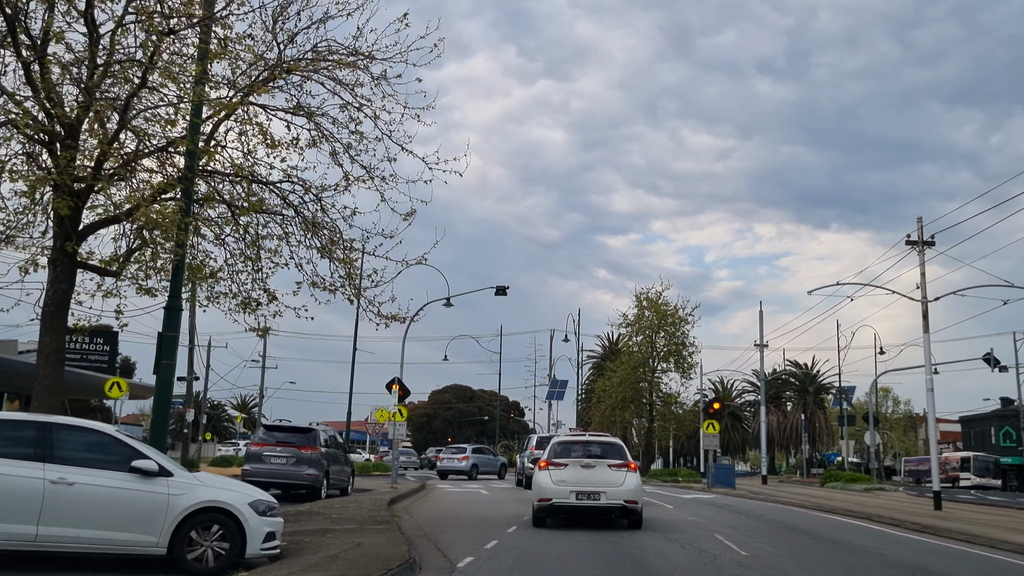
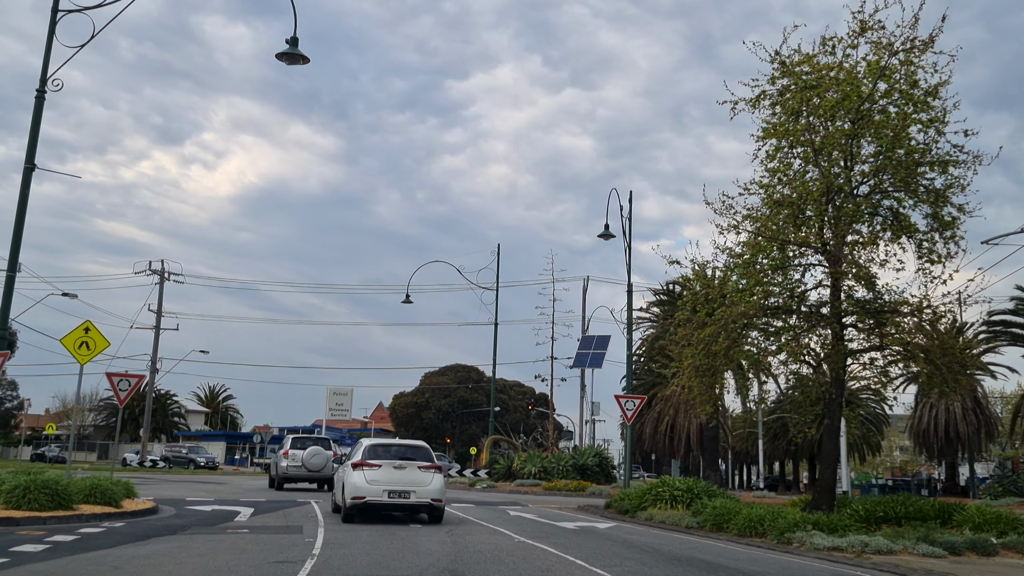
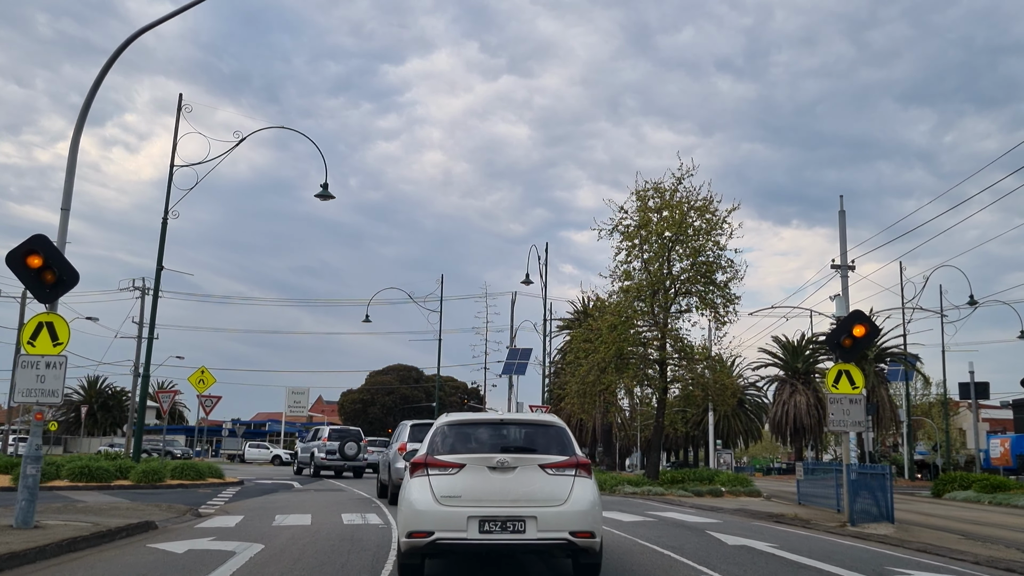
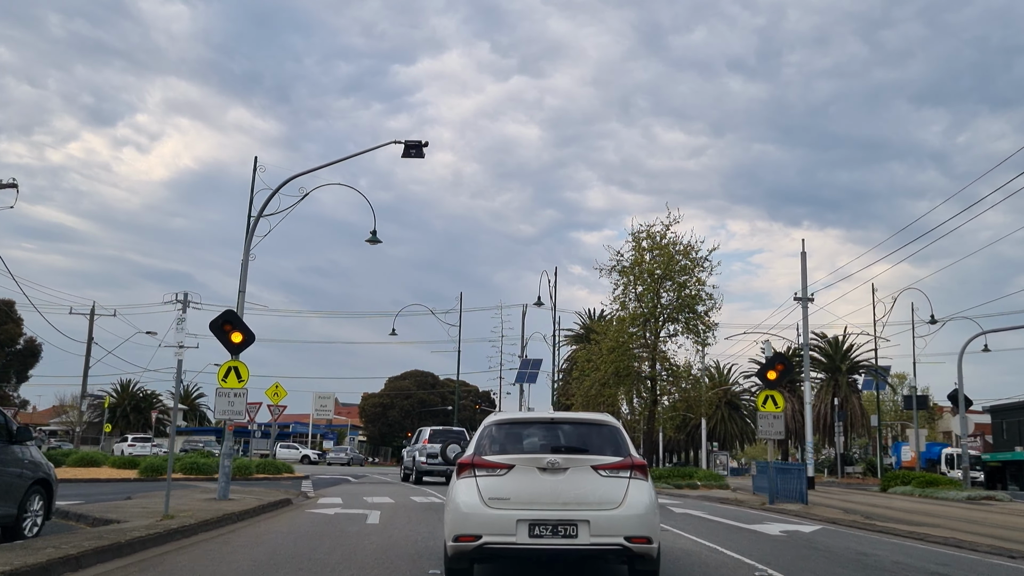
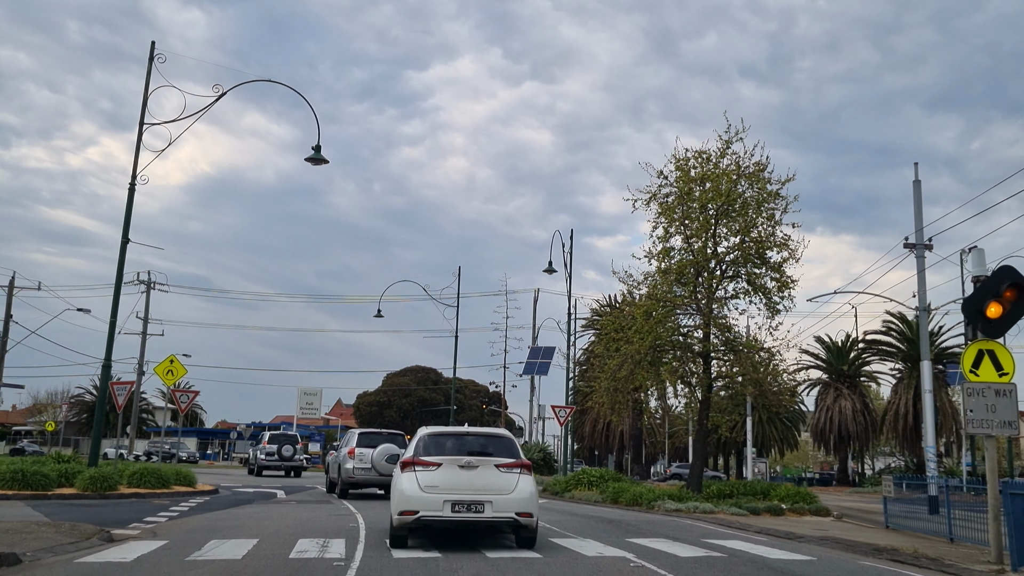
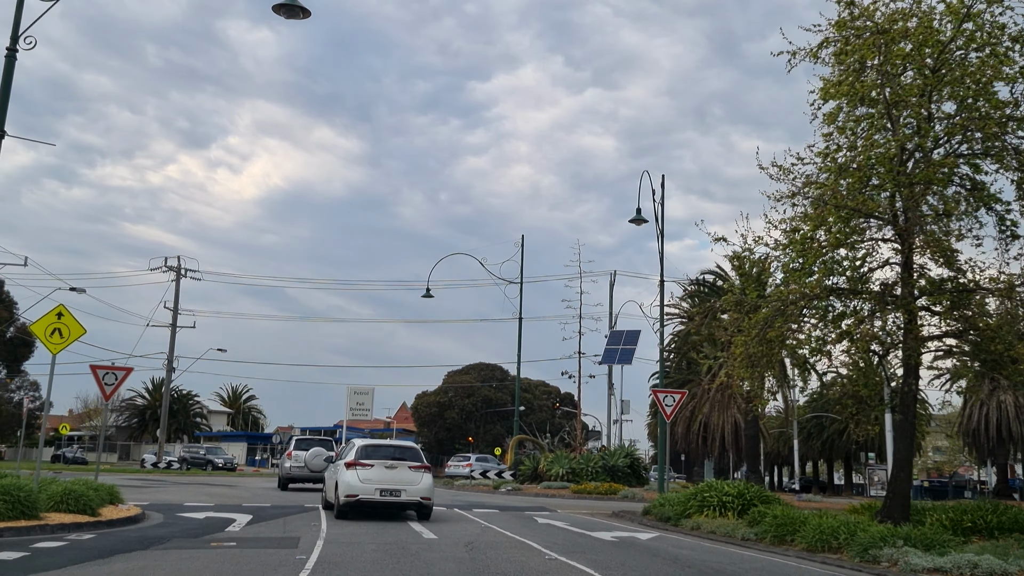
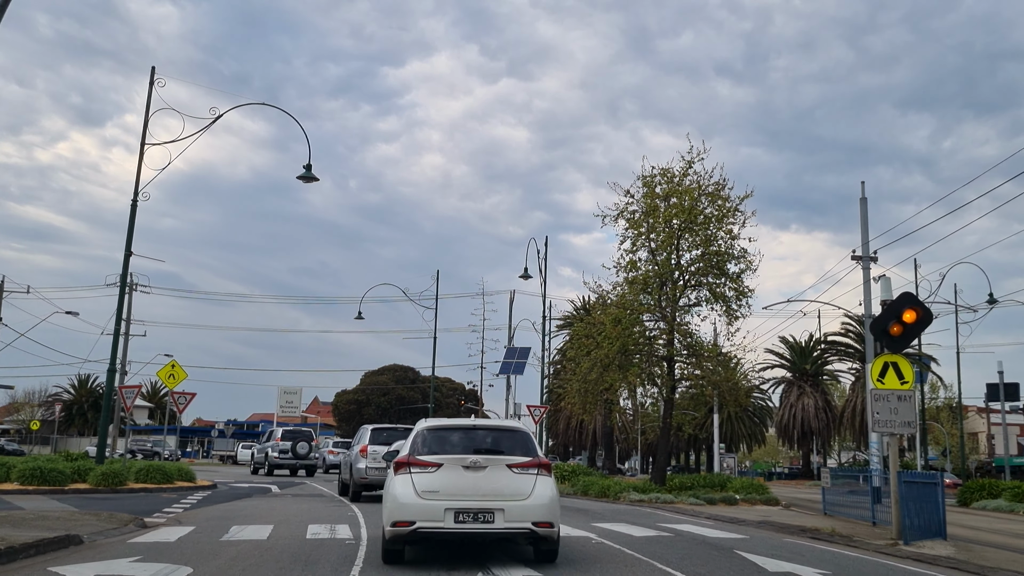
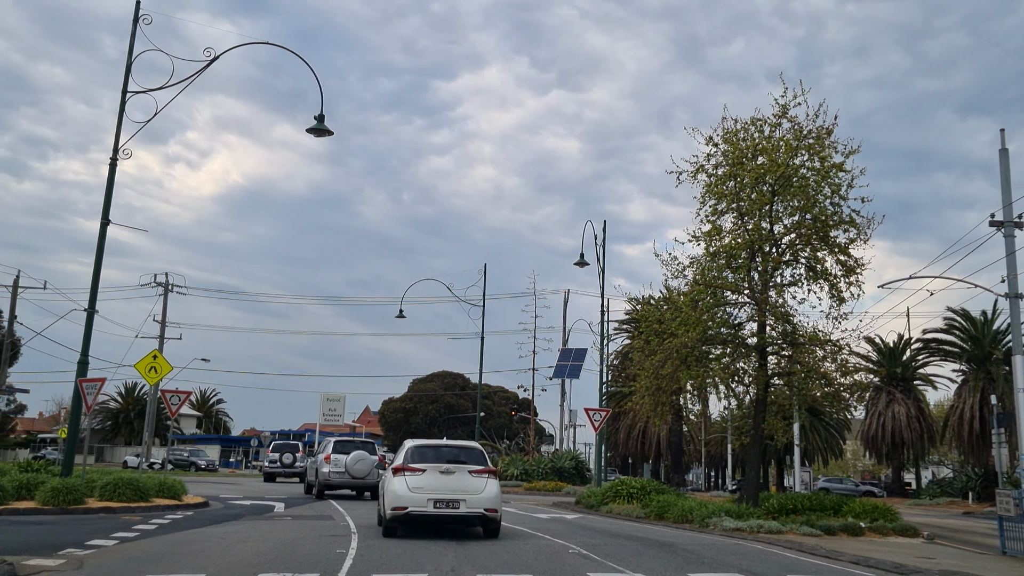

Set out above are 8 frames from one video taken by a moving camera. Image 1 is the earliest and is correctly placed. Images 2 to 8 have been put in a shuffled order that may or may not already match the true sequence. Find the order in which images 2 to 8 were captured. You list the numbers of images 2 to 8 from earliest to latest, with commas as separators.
4, 3, 7, 5, 8, 2, 6
